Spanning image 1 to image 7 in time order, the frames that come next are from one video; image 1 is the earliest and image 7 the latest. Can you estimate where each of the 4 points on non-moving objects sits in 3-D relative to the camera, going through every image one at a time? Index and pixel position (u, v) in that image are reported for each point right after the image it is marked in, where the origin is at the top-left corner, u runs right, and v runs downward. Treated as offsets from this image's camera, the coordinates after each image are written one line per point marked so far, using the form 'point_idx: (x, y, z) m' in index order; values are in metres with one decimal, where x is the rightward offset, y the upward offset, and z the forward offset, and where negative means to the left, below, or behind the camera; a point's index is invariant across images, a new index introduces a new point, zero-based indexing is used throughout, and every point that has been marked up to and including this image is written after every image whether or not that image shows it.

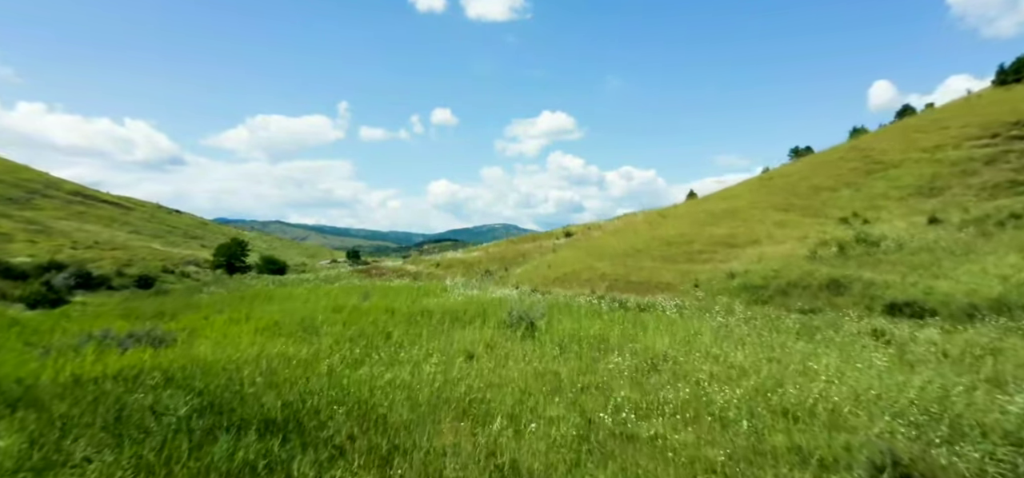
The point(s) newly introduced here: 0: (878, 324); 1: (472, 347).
0: (+10.2, -2.4, +16.0) m
1: (-1.1, -2.8, +15.4) m
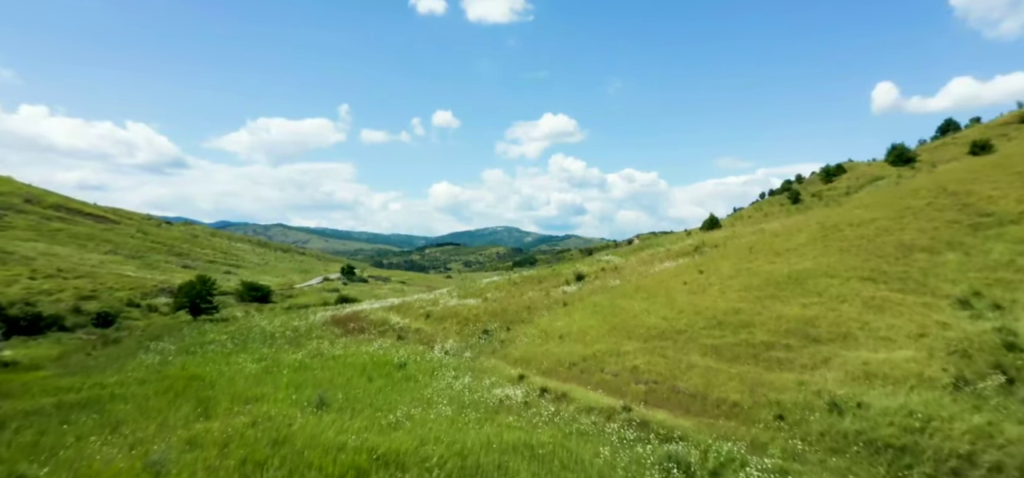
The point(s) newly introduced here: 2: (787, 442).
0: (+10.3, -5.8, +8.1) m
1: (-1.0, -6.3, +7.5) m
2: (+7.7, -5.7, +16.2) m
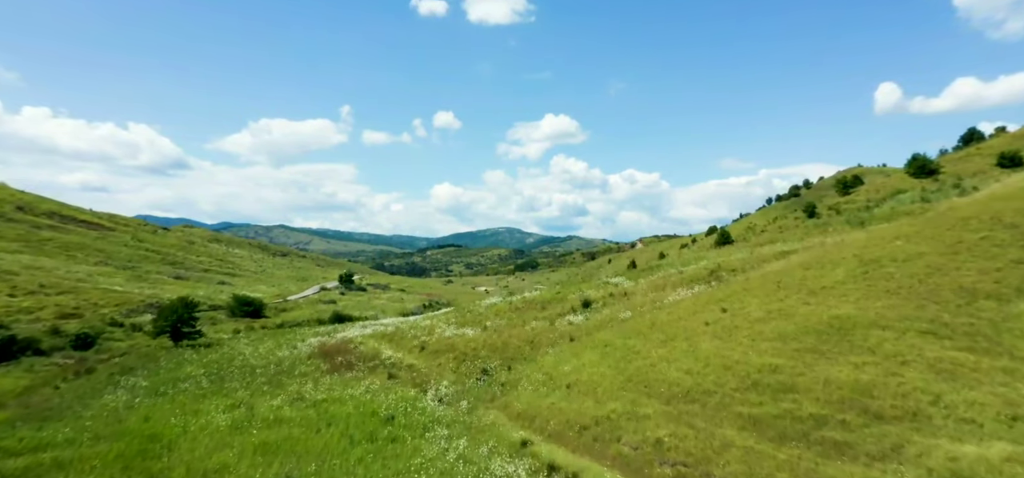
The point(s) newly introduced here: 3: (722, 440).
0: (+10.3, -7.6, +4.4) m
1: (-0.9, -8.1, +3.9) m
2: (+7.7, -7.5, +12.6) m
3: (+7.1, -6.8, +19.4) m
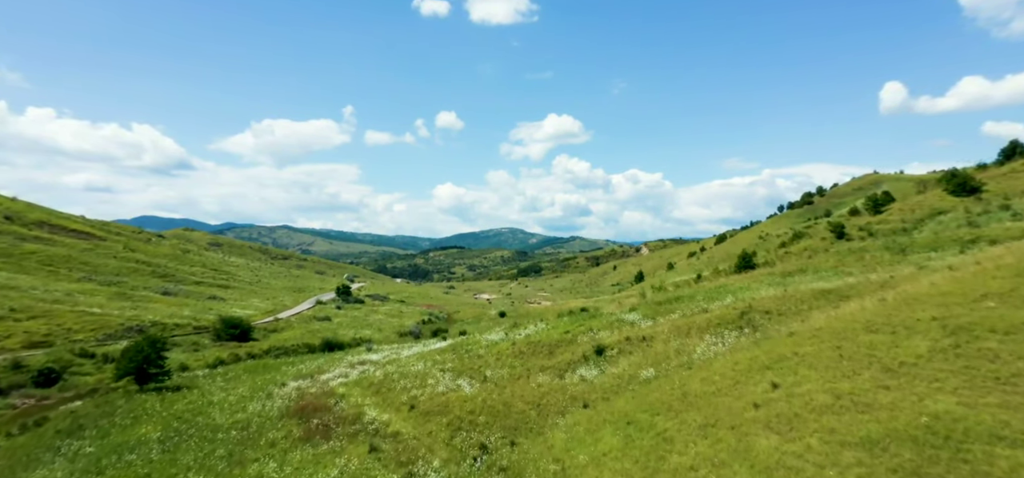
0: (+10.3, -10.1, -1.2) m
1: (-0.9, -10.7, -1.7) m
2: (+7.8, -10.1, +7.0) m
3: (+7.2, -9.3, +13.8) m
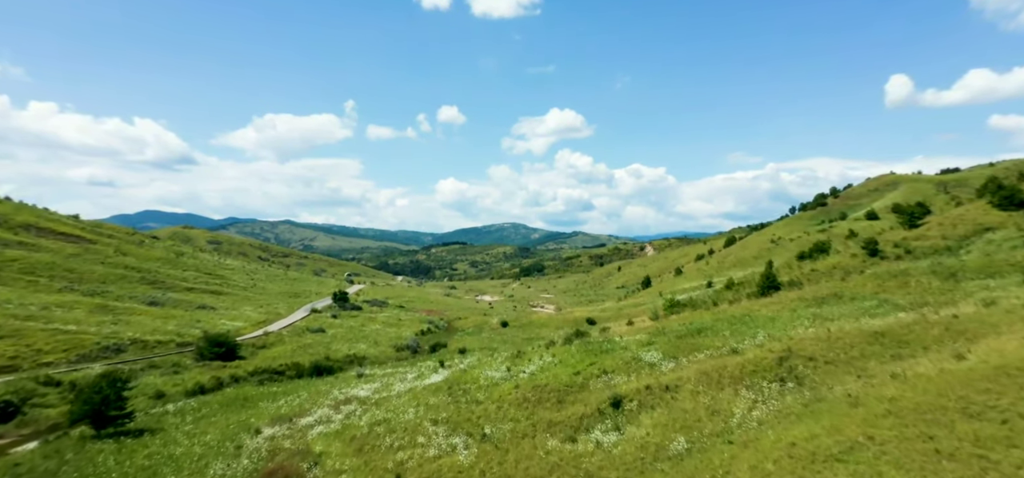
0: (+10.4, -12.6, -6.7) m
1: (-0.9, -13.1, -7.2) m
2: (+7.9, -12.5, +1.5) m
3: (+7.3, -11.6, +8.3) m
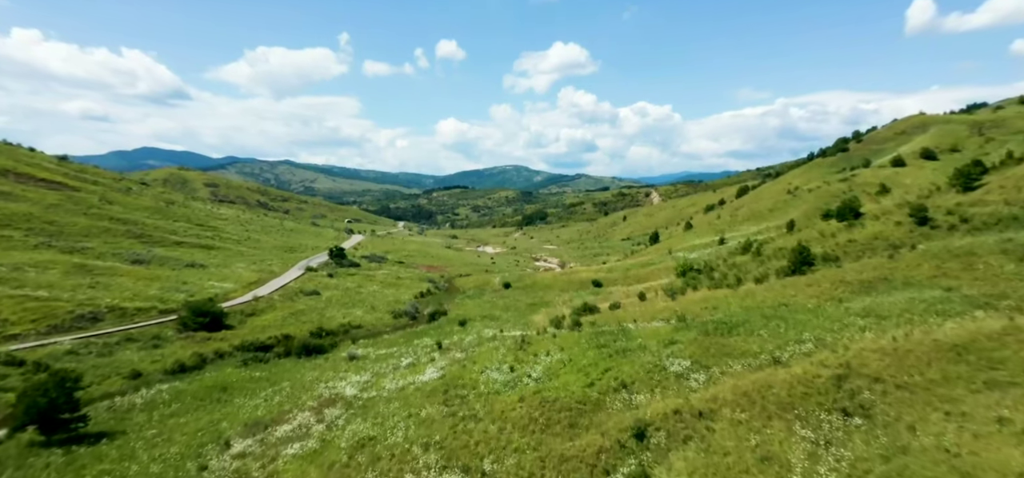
0: (+10.5, -16.6, -11.7) m
1: (-0.8, -17.2, -12.1) m
2: (+8.0, -15.7, -3.6) m
3: (+7.4, -14.2, +3.1) m
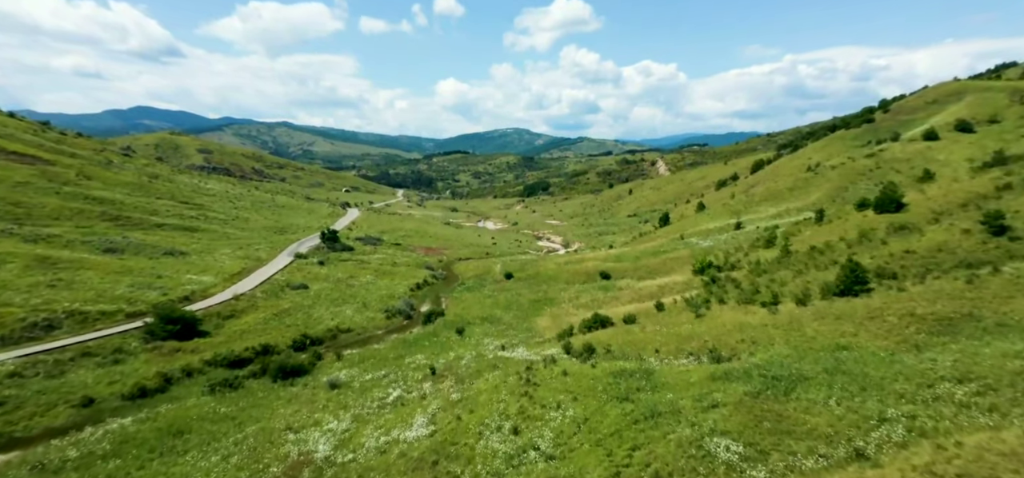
0: (+10.6, -22.0, -18.7) m
1: (-0.7, -22.6, -19.0) m
2: (+8.1, -20.6, -10.6) m
3: (+7.6, -18.6, -4.1) m
